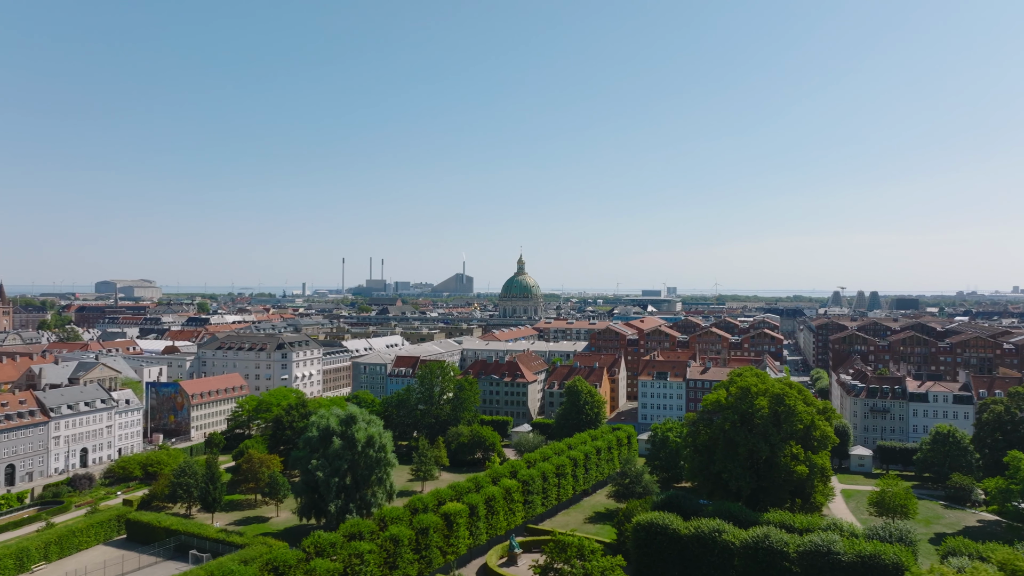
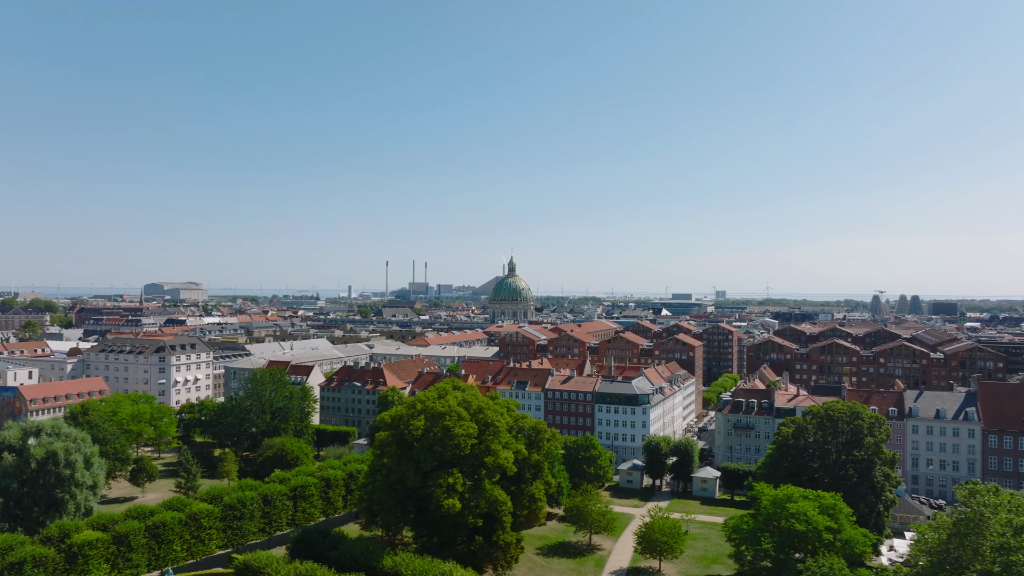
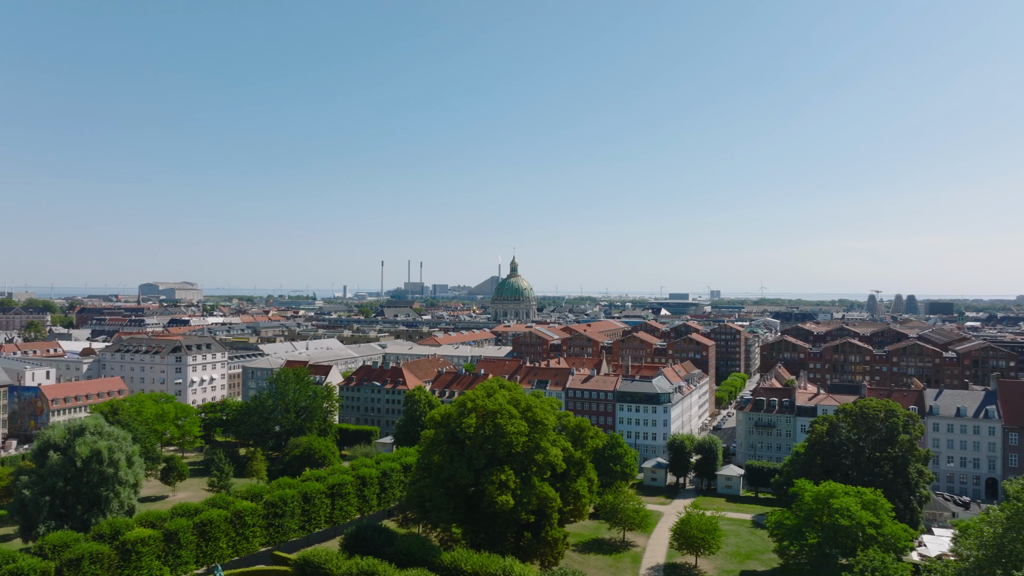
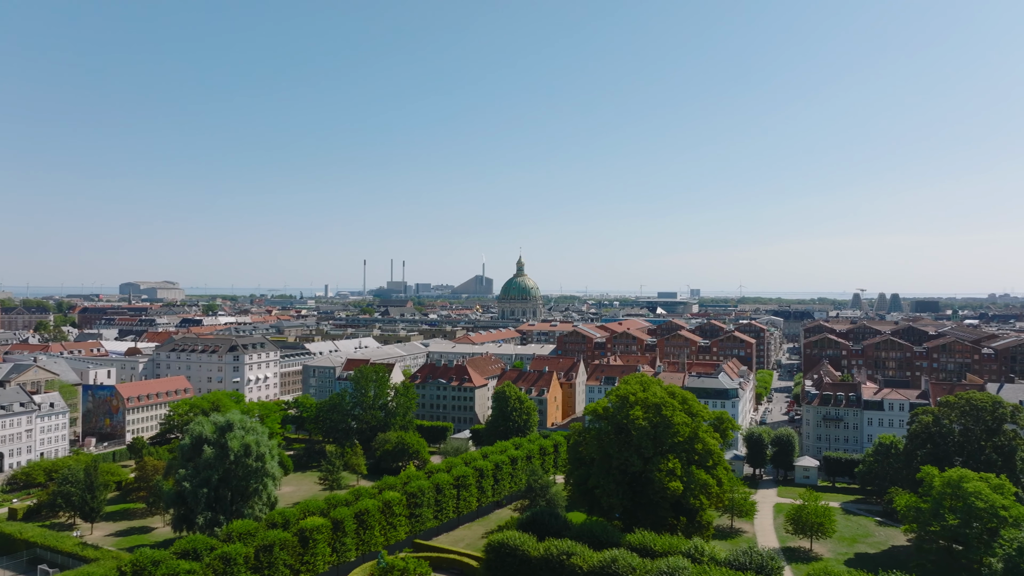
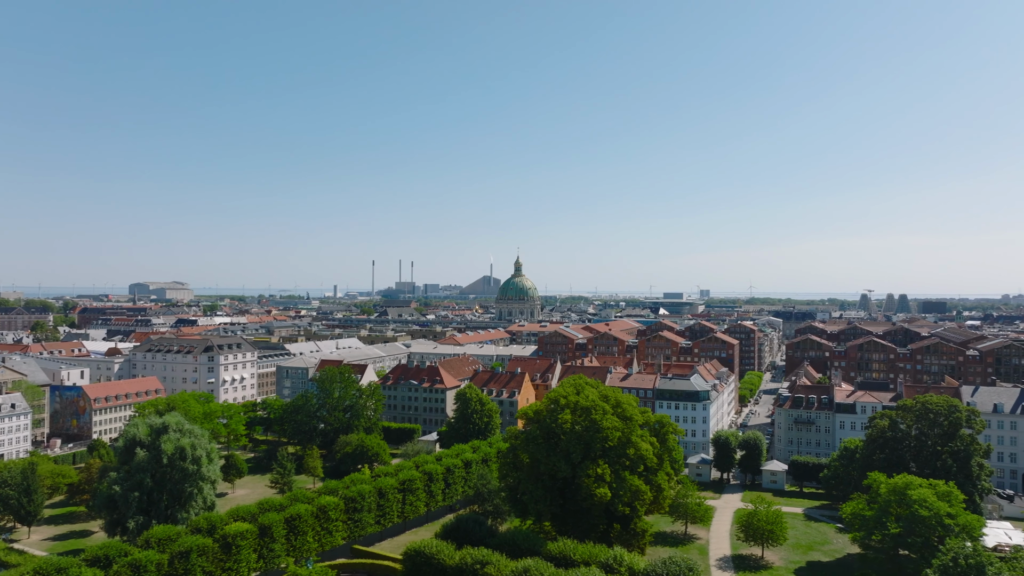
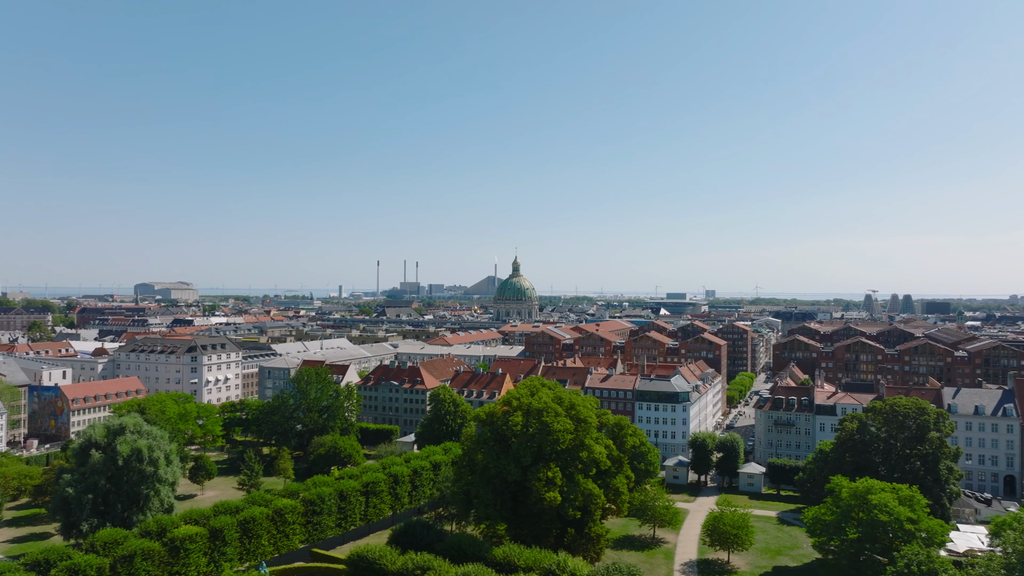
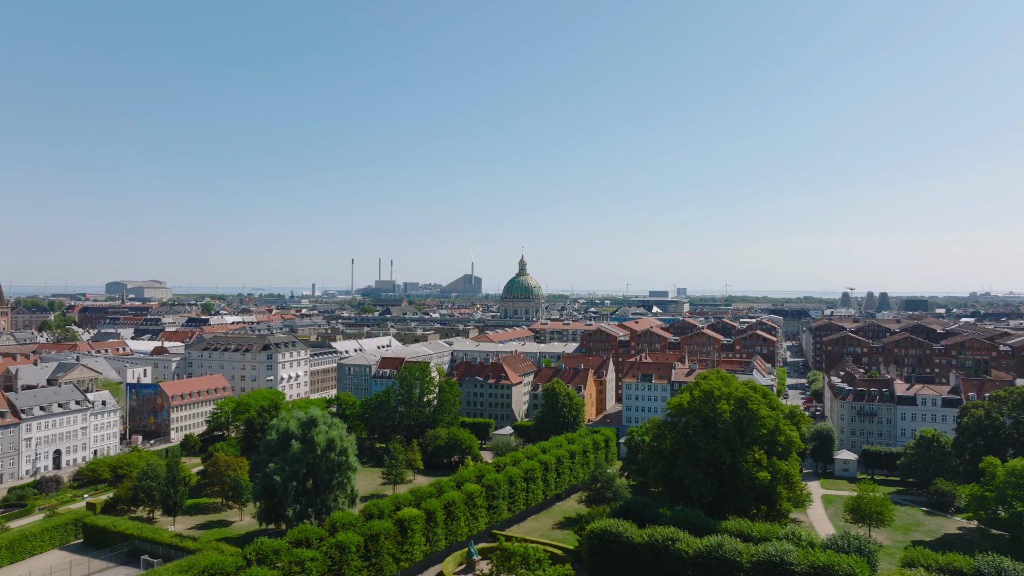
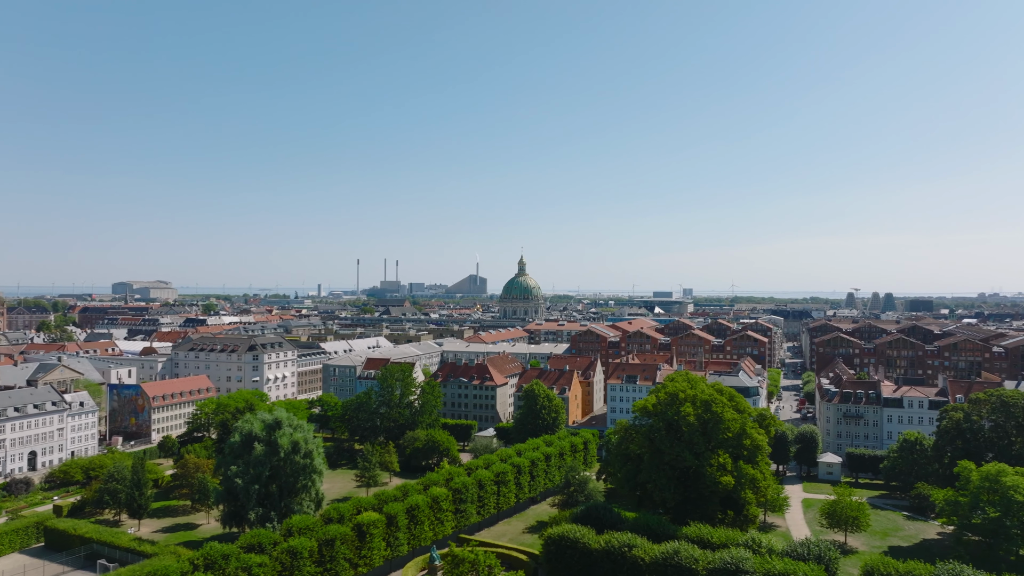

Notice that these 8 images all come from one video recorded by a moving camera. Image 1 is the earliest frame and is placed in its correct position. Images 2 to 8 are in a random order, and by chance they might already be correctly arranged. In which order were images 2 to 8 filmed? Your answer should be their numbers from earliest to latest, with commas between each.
7, 8, 4, 5, 6, 3, 2
